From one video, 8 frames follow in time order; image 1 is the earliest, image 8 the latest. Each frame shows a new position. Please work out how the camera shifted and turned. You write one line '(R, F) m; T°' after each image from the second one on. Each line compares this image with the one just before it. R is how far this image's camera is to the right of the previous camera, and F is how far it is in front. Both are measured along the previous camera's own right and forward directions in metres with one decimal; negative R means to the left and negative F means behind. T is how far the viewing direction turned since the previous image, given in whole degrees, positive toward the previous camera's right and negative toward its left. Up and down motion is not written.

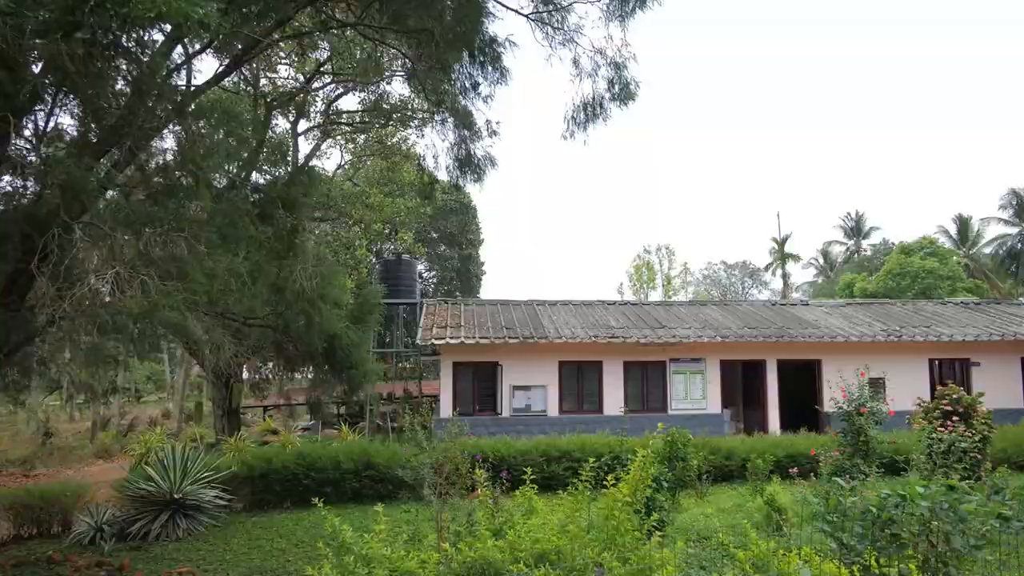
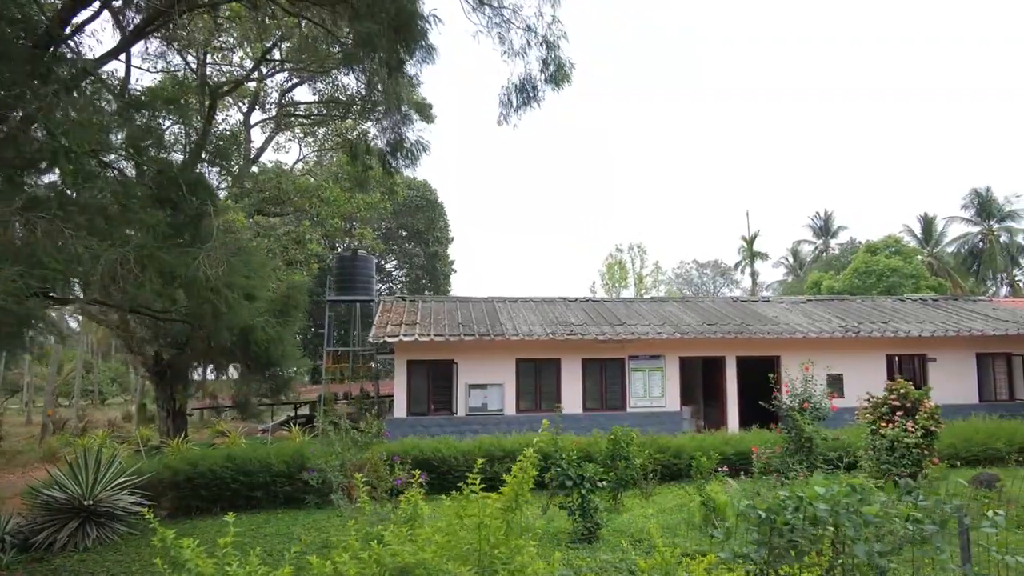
(+0.4, +0.2) m; +2°
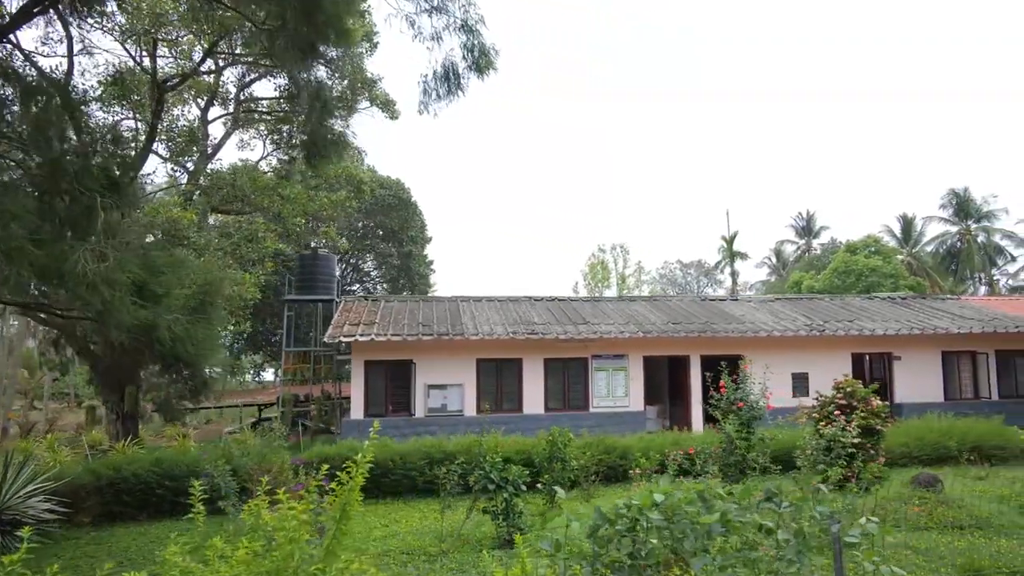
(+0.5, +0.2) m; +1°
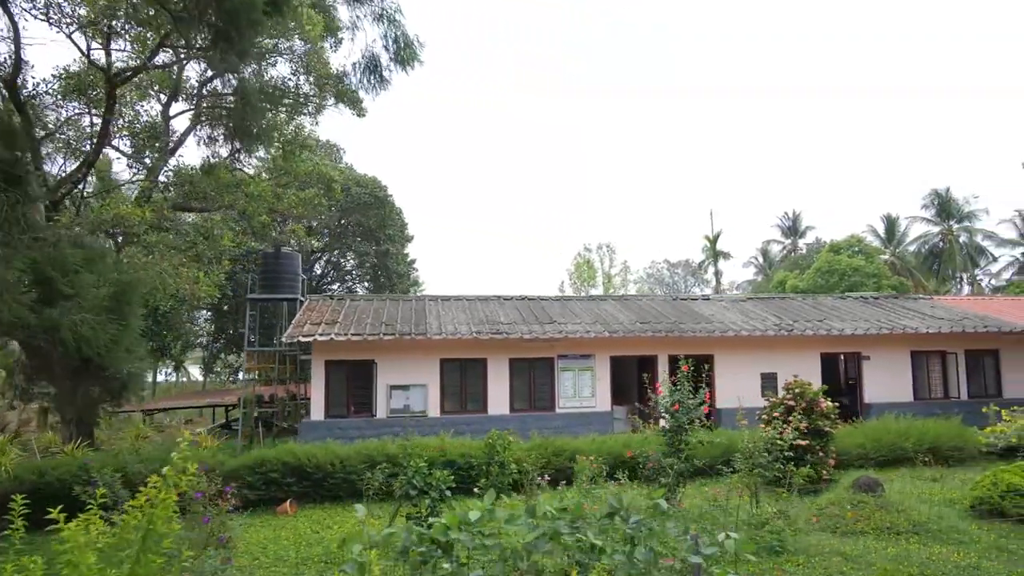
(+0.5, +0.2) m; +1°
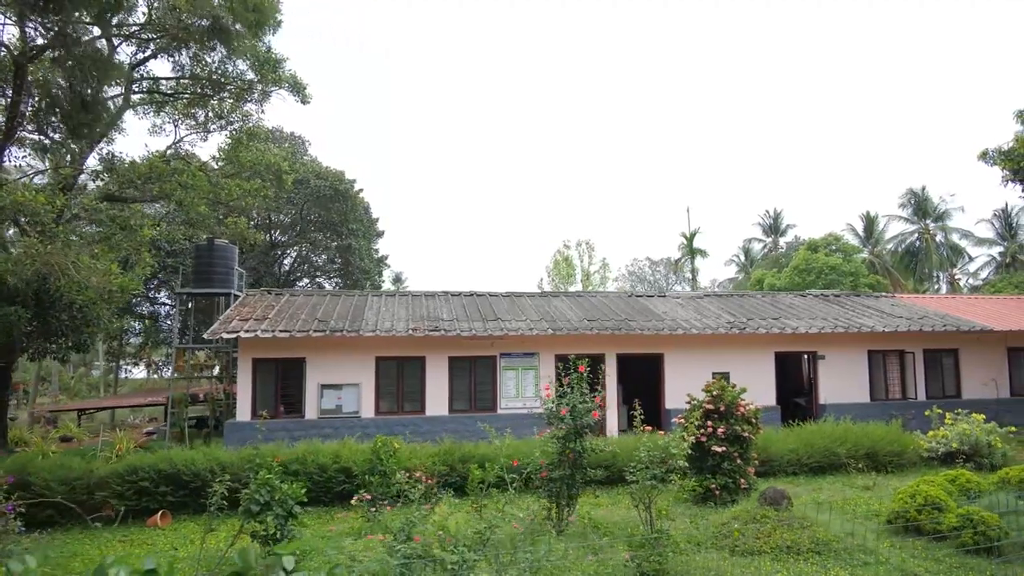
(+0.8, +0.5) m; +1°
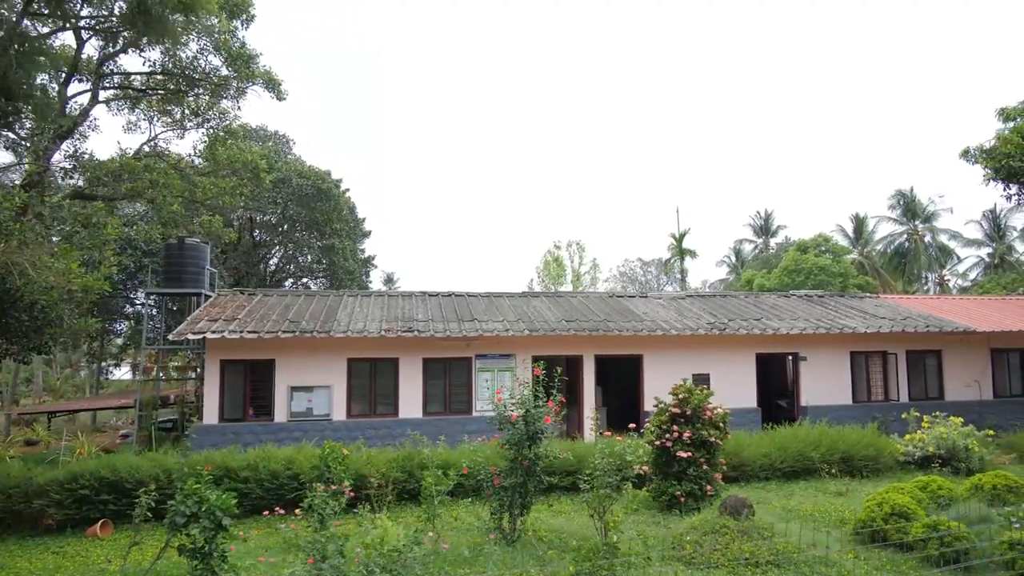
(+0.3, +0.2) m; +1°
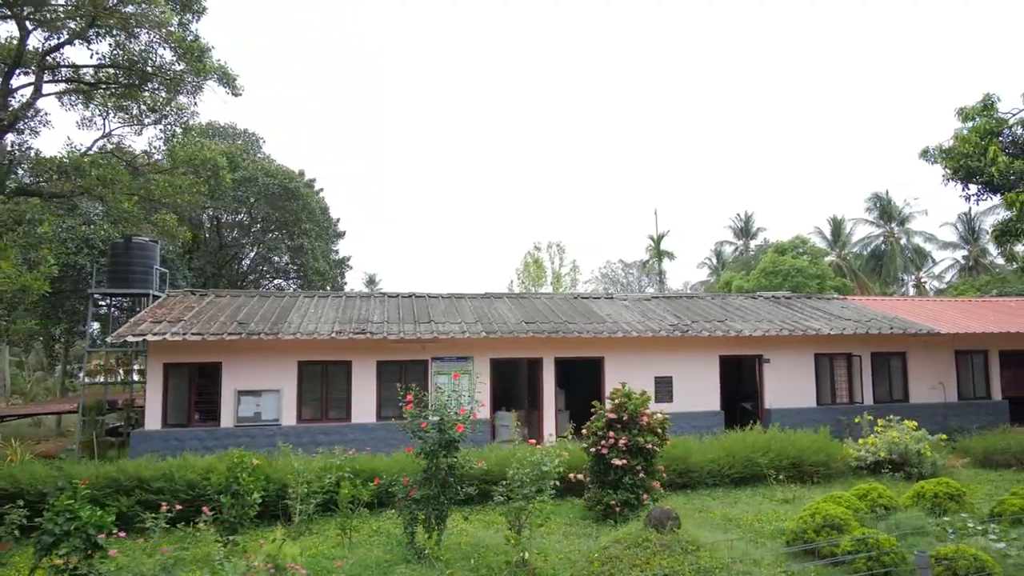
(+0.5, +0.3) m; +1°
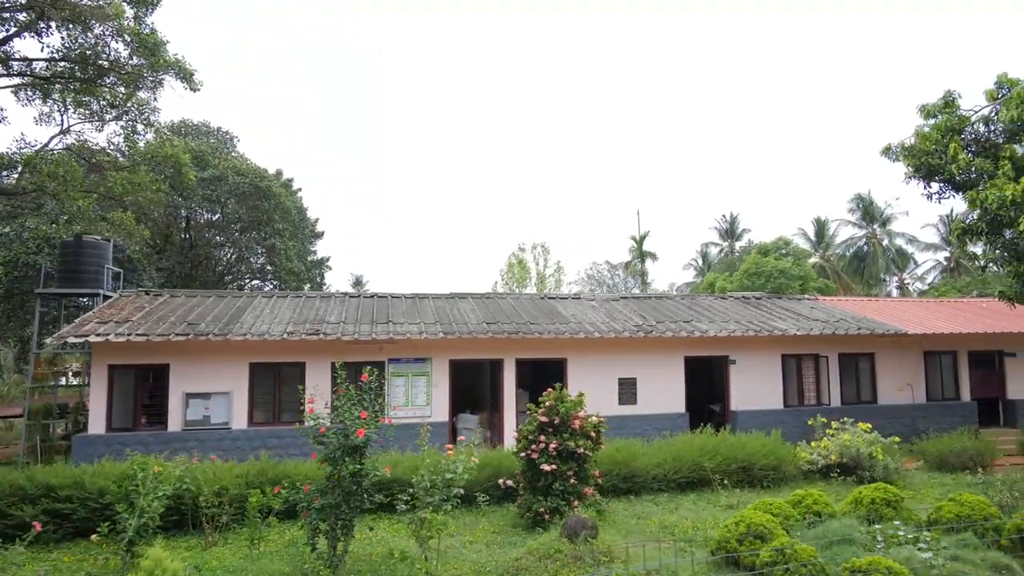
(+0.5, +0.2) m; +1°
